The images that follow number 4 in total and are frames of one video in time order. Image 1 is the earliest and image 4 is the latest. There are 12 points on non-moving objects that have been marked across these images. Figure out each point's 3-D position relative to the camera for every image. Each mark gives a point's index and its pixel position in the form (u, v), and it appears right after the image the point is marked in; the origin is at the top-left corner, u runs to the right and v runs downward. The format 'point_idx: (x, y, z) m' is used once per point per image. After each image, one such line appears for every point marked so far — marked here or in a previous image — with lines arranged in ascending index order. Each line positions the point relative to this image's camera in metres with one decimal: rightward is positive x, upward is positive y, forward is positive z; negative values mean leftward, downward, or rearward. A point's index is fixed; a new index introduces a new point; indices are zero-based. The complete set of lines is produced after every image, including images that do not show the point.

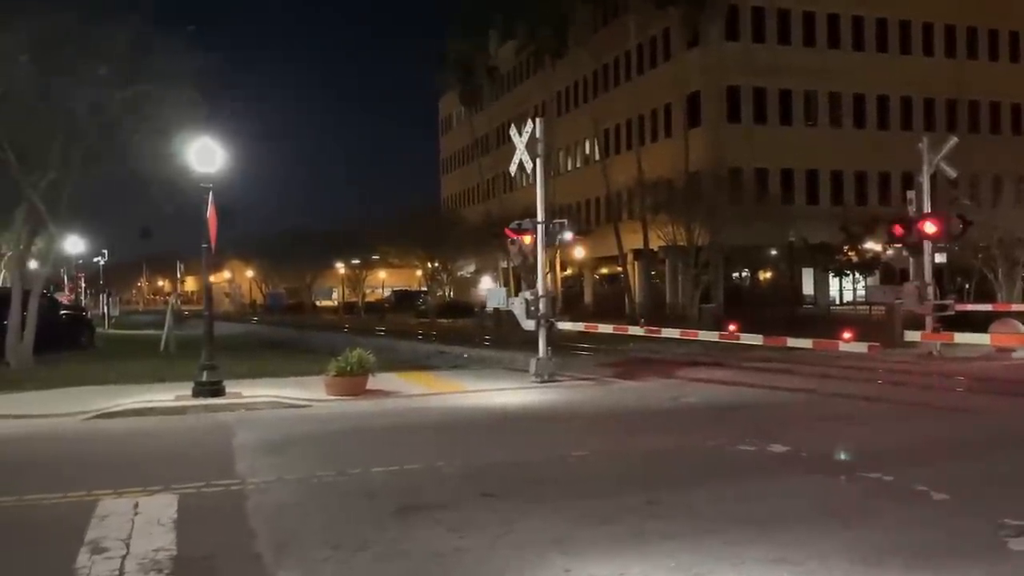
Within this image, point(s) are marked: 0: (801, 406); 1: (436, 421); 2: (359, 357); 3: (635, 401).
0: (+4.4, -1.8, +16.5) m
1: (-1.1, -1.9, +15.2) m
2: (-2.8, -1.2, +19.8) m
3: (+2.0, -1.9, +18.4) m
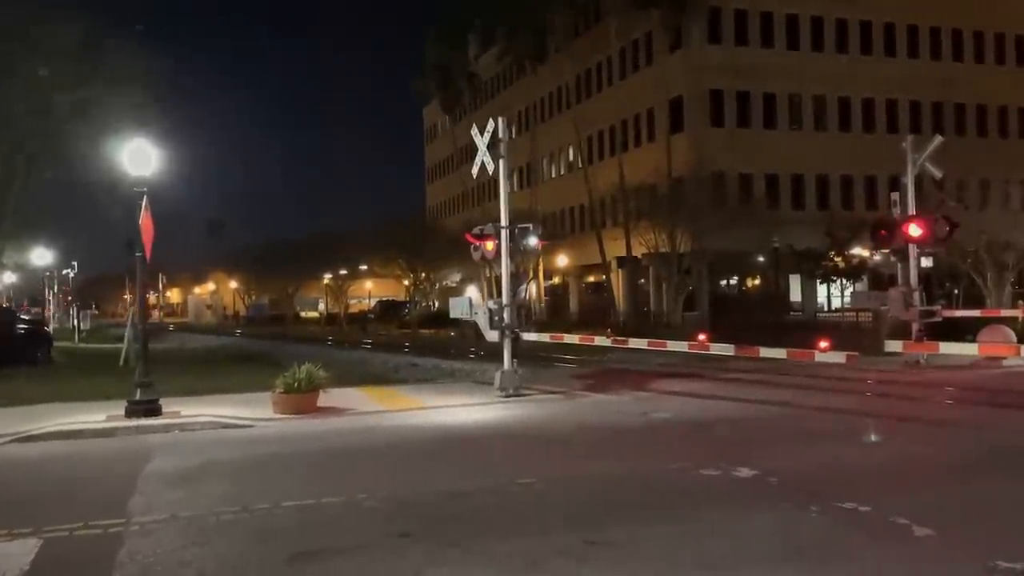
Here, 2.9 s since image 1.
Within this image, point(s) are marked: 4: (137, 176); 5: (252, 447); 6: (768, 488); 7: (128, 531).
0: (+3.7, -1.9, +15.3) m
1: (-1.8, -2.0, +14.0) m
2: (-3.5, -1.4, +18.5) m
3: (+1.4, -2.0, +17.2) m
4: (-5.9, +1.8, +17.1) m
5: (-3.3, -2.0, +13.7) m
6: (+2.4, -1.9, +10.2) m
7: (-3.0, -1.9, +8.3) m
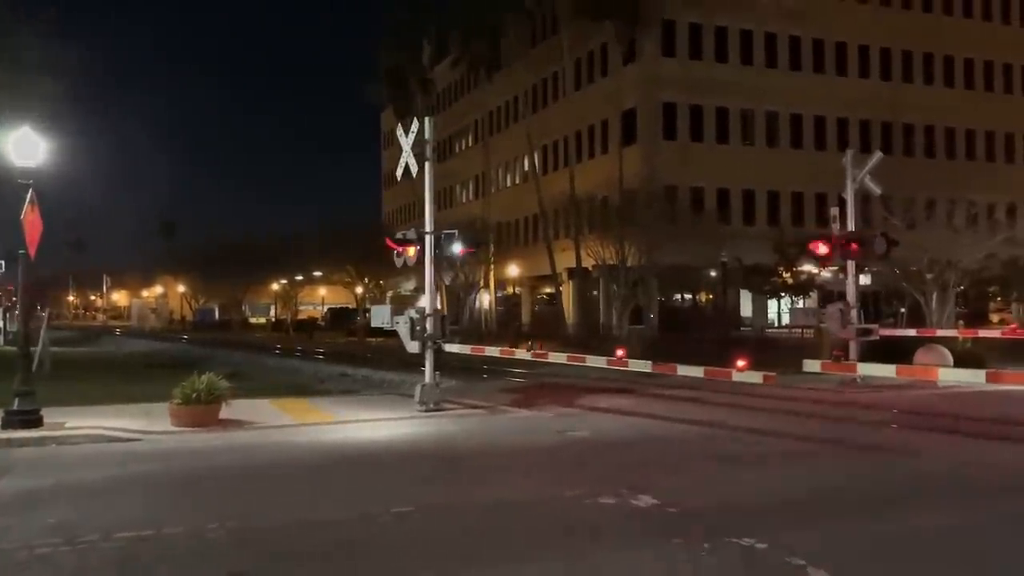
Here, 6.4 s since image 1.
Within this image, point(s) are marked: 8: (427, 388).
0: (+2.5, -2.1, +14.5) m
1: (-3.0, -2.1, +12.9) m
2: (-4.9, -1.5, +17.4) m
3: (0.0, -2.2, +16.3) m
4: (-7.2, +1.8, +16.0) m
5: (-4.5, -2.1, +12.6) m
6: (+1.3, -2.0, +9.4) m
7: (-4.0, -1.9, +7.3) m
8: (-1.6, -1.8, +20.0) m
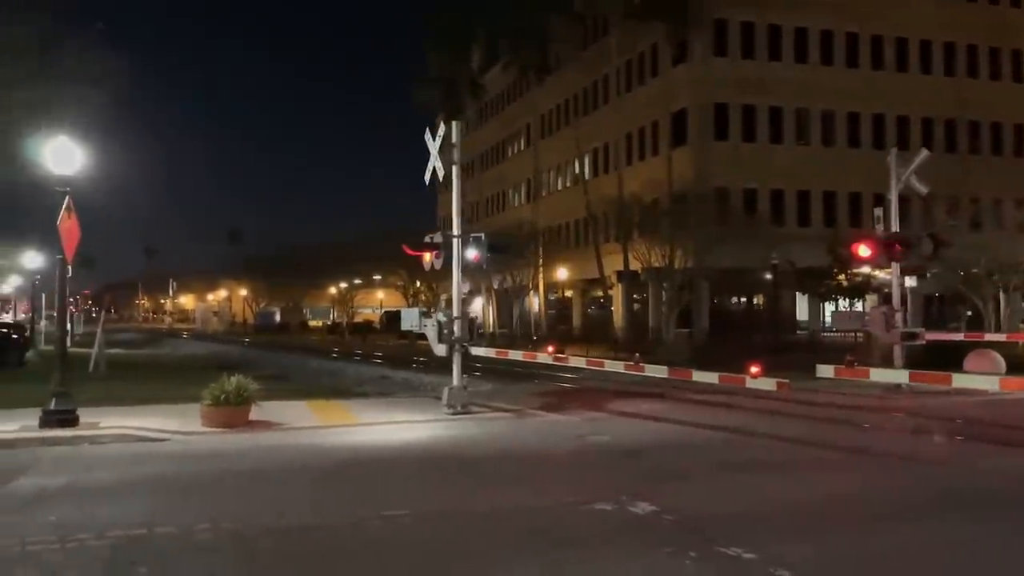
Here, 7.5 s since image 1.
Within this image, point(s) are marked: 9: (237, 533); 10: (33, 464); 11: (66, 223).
0: (+2.7, -2.1, +14.3) m
1: (-2.8, -2.1, +13.1) m
2: (-4.5, -1.6, +17.7) m
3: (+0.3, -2.3, +16.2) m
4: (-6.9, +1.7, +16.4) m
5: (-4.4, -2.1, +12.8) m
6: (+1.3, -2.0, +9.3) m
7: (-4.1, -1.9, +7.5) m
8: (-1.0, -1.9, +20.1) m
9: (-2.2, -2.0, +8.7) m
10: (-5.7, -2.1, +12.9) m
11: (-6.9, +1.0, +16.8) m
